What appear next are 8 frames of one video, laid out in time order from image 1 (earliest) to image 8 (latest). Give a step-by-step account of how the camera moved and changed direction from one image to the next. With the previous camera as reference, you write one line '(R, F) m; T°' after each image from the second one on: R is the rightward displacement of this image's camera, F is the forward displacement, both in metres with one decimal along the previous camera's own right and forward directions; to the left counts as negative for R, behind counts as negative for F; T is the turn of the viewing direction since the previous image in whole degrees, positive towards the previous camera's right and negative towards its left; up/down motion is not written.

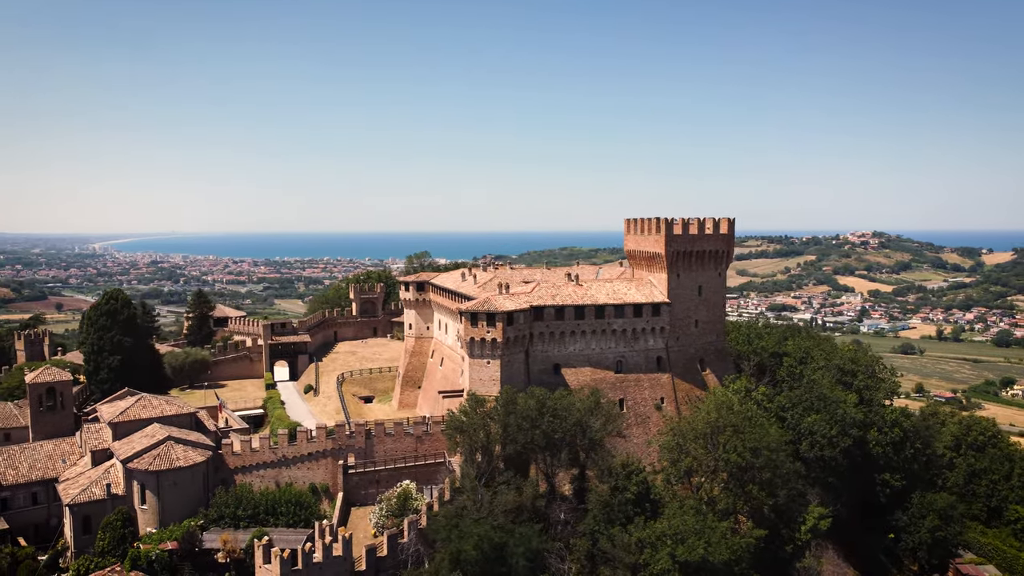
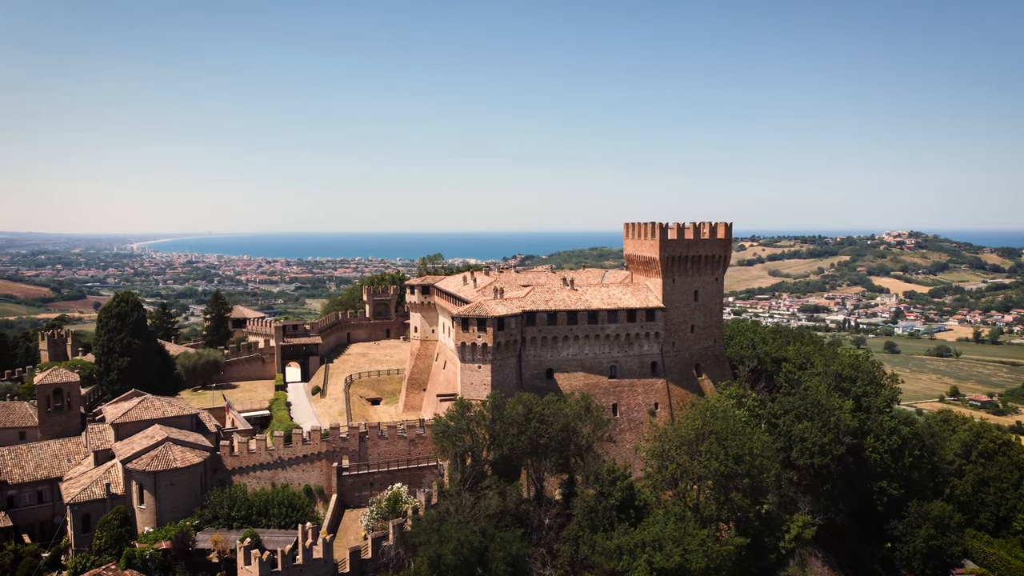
(+1.8, -0.1) m; -2°
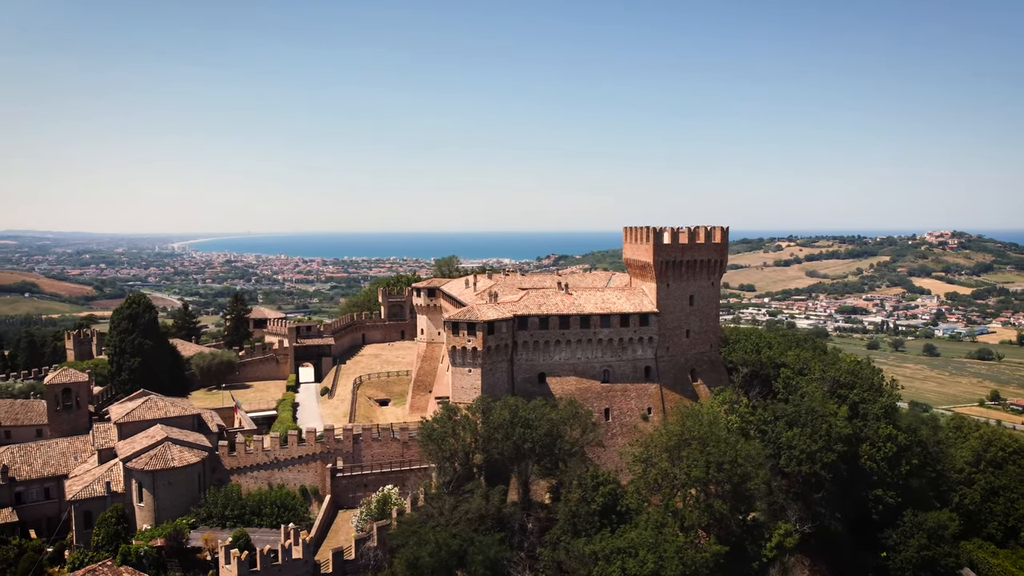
(+2.0, -0.2) m; -2°
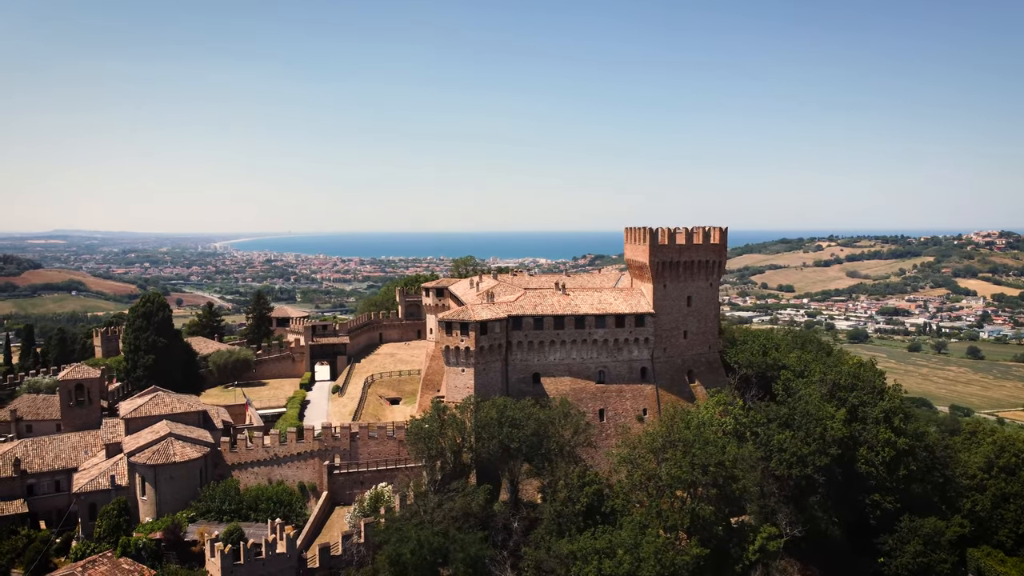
(+2.0, -0.2) m; -2°
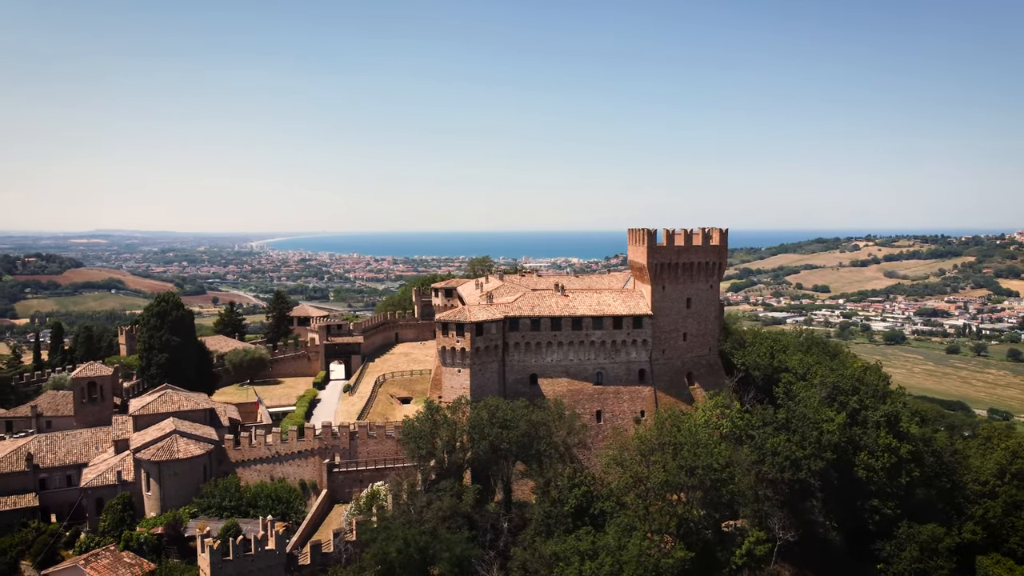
(+1.7, -0.1) m; -2°
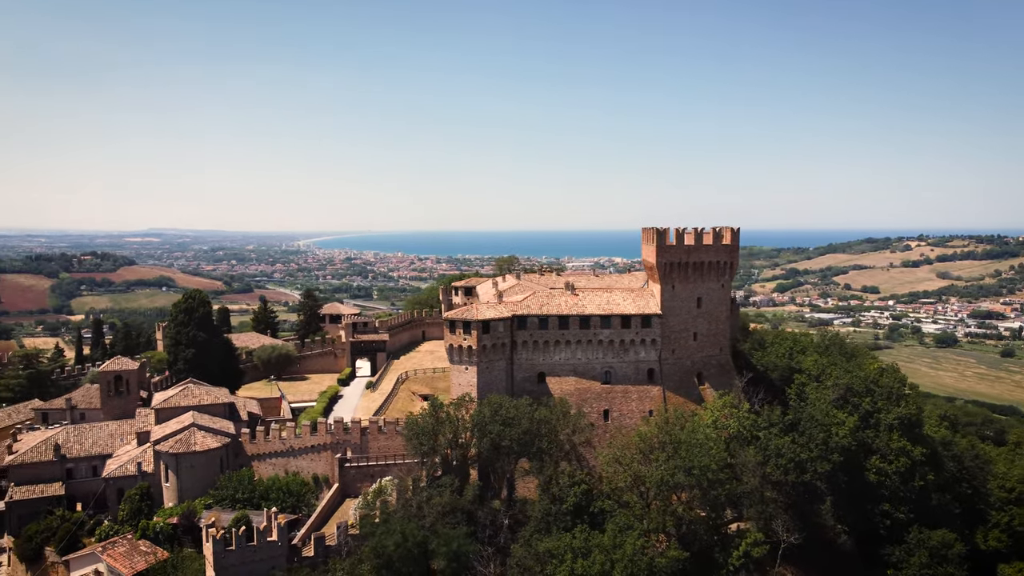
(+1.6, -0.2) m; -3°
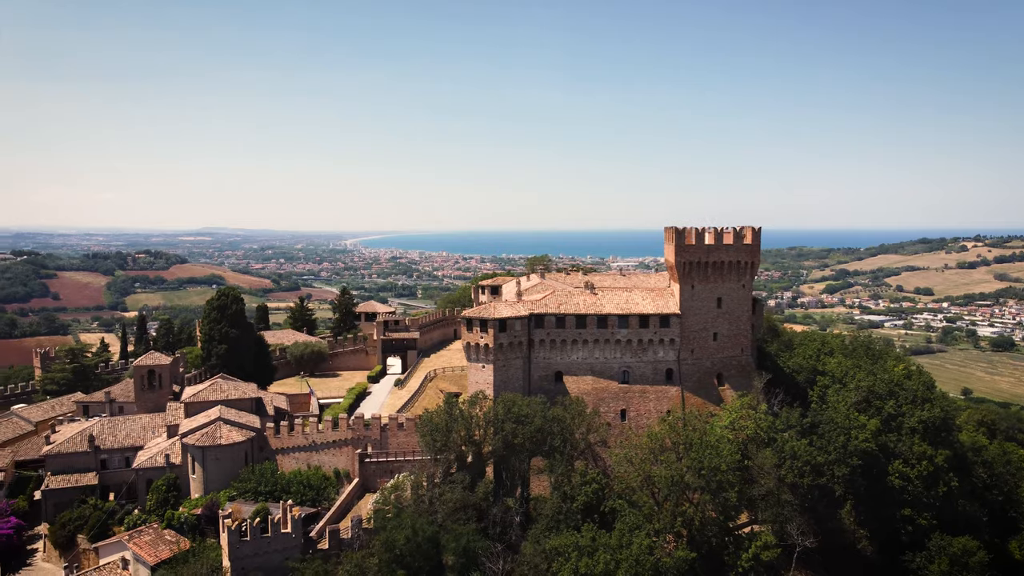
(+1.3, -0.1) m; -3°
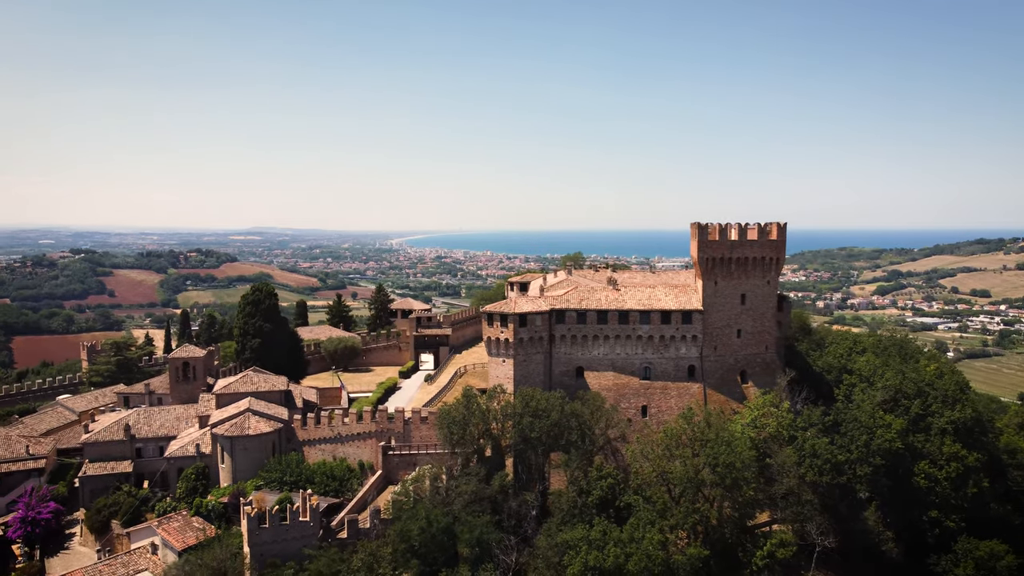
(+1.1, -0.1) m; -3°
